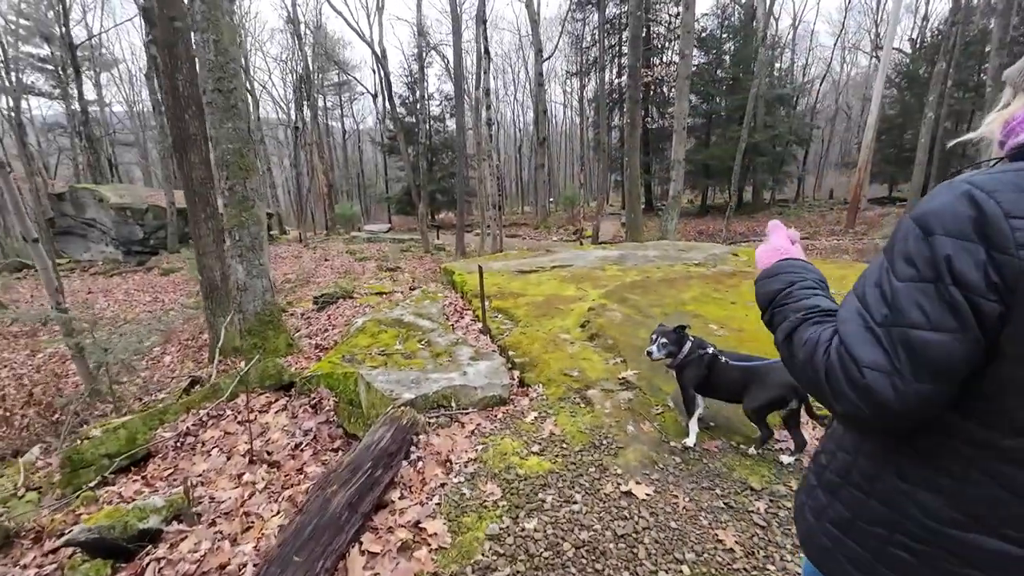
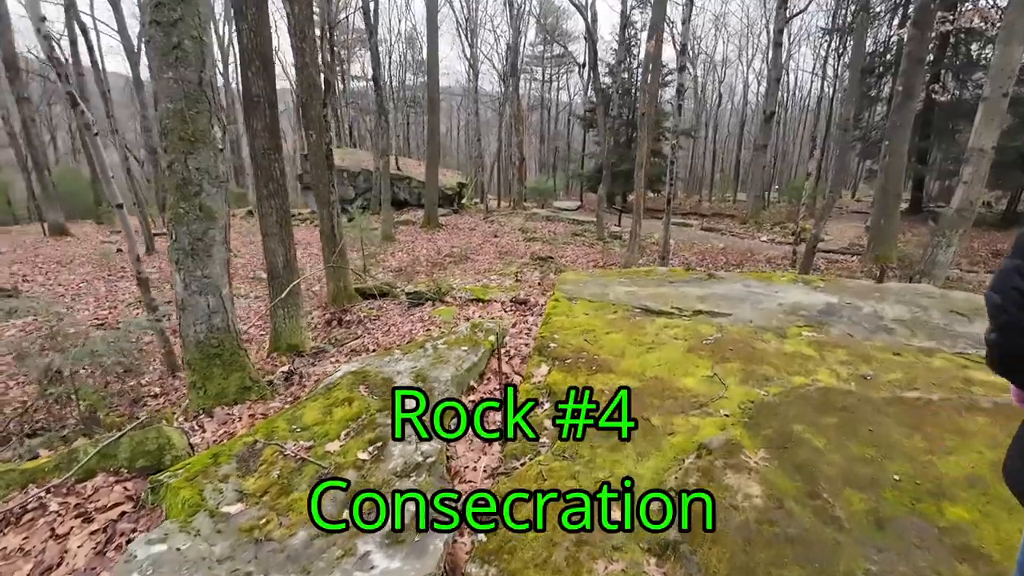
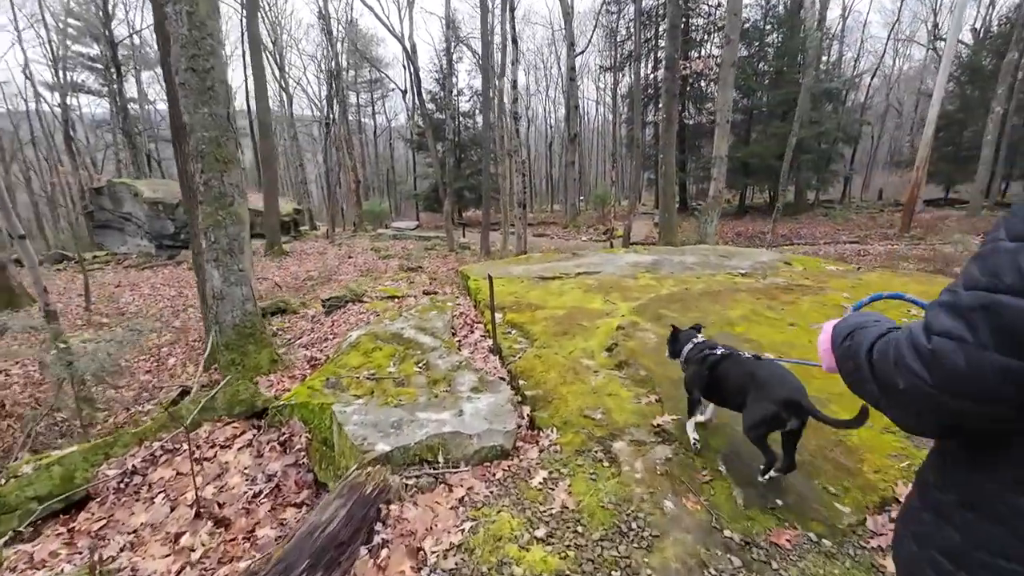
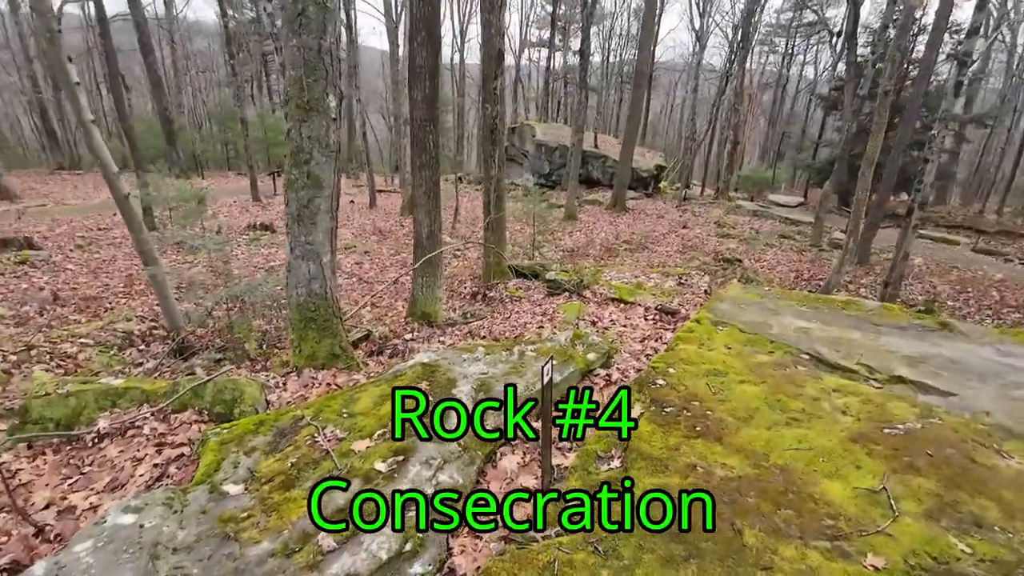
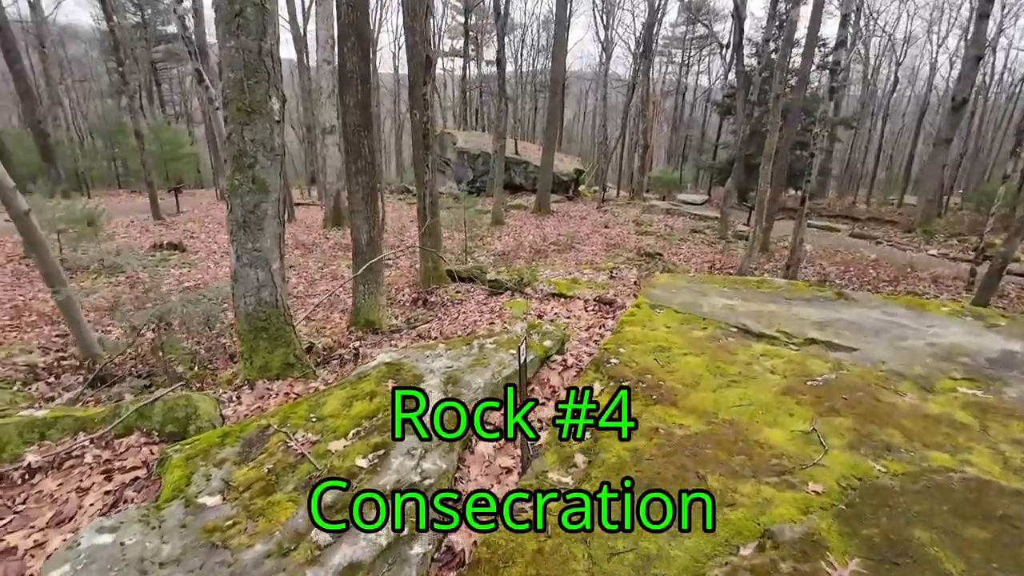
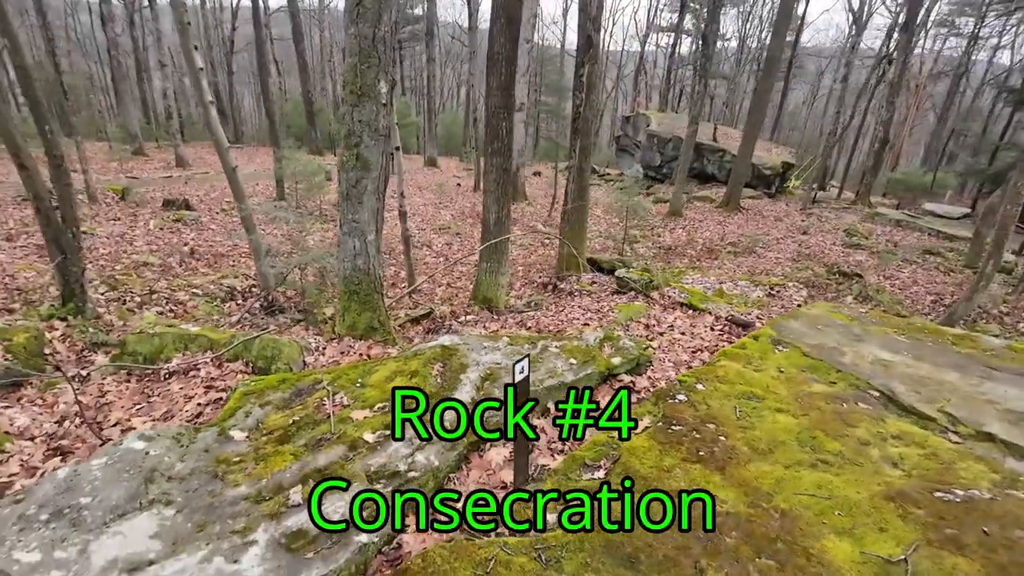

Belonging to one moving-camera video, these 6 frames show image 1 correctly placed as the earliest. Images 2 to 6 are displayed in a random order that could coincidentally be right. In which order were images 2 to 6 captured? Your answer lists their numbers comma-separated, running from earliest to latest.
3, 2, 5, 4, 6
